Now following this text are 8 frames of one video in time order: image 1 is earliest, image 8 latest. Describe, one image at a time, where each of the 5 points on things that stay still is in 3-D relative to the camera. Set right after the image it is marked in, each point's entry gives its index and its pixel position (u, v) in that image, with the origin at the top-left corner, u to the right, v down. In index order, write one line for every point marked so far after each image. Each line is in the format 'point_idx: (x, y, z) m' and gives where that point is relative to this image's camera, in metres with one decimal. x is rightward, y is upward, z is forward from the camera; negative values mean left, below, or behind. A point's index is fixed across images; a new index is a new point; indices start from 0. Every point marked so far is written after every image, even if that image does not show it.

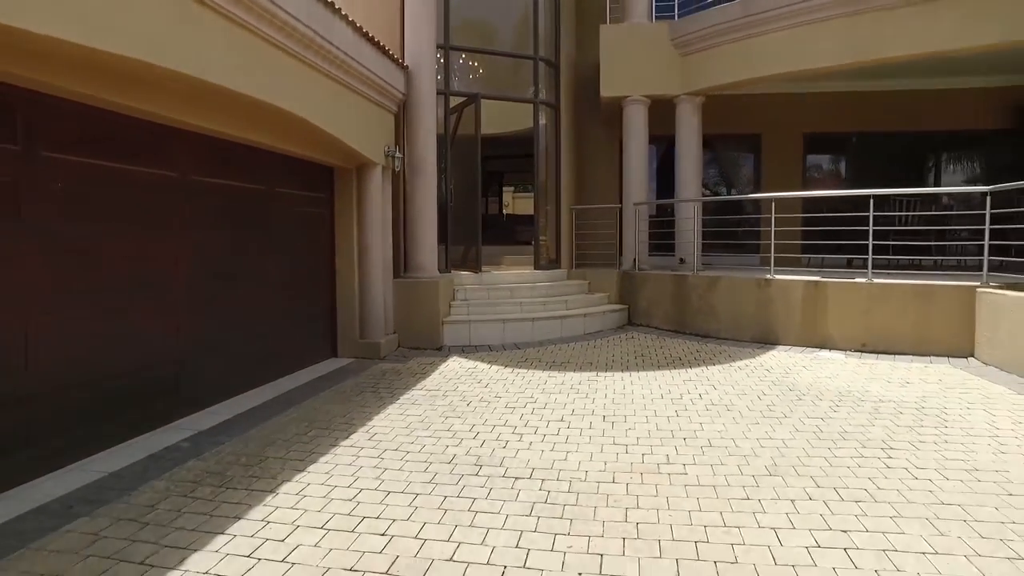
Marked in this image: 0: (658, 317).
0: (+2.3, -0.5, +11.2) m
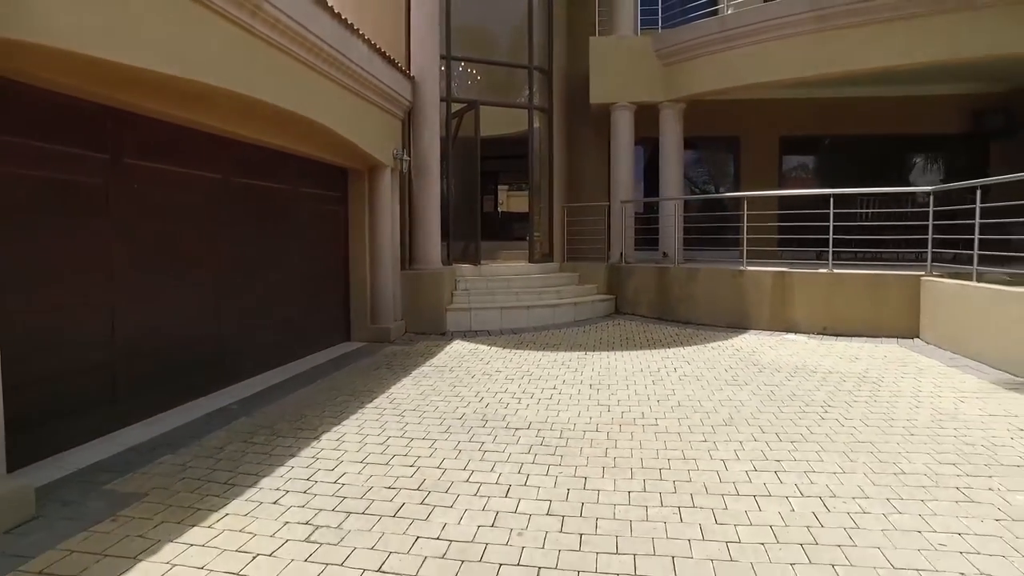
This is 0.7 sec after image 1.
0: (+2.3, -0.3, +12.2) m
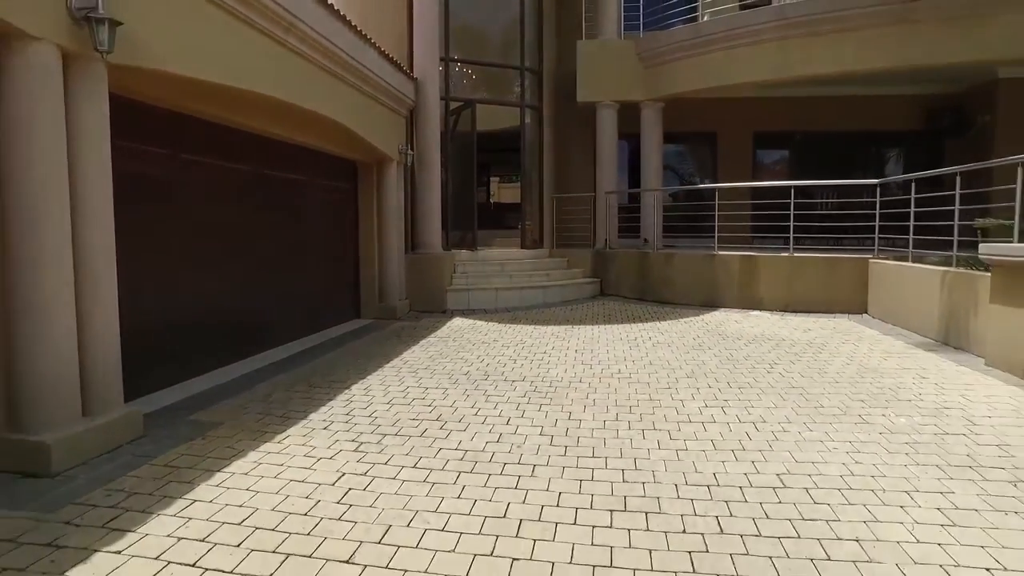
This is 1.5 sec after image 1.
0: (+2.2, 0.0, +13.4) m
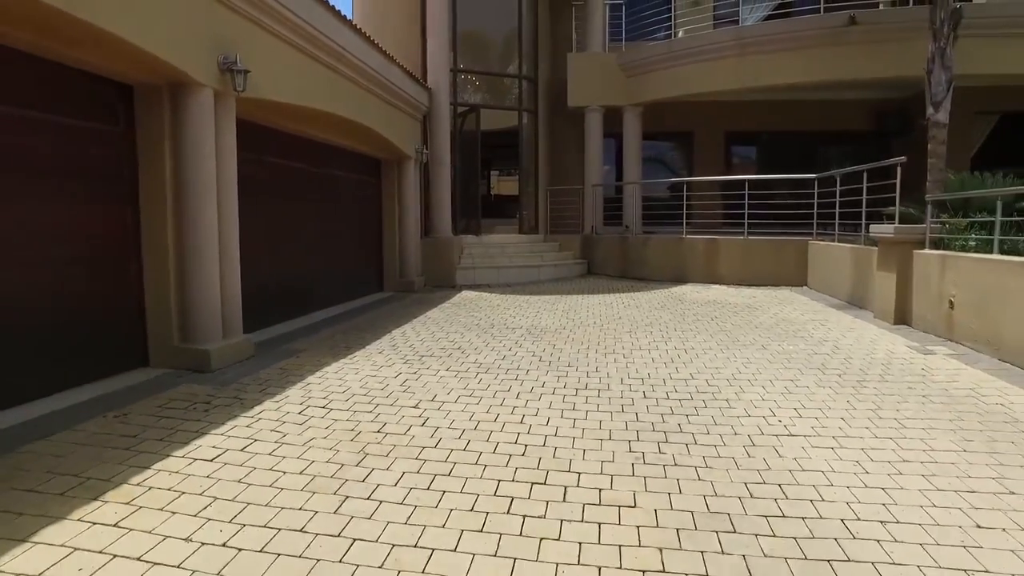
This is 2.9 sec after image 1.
0: (+2.1, +0.4, +15.5) m
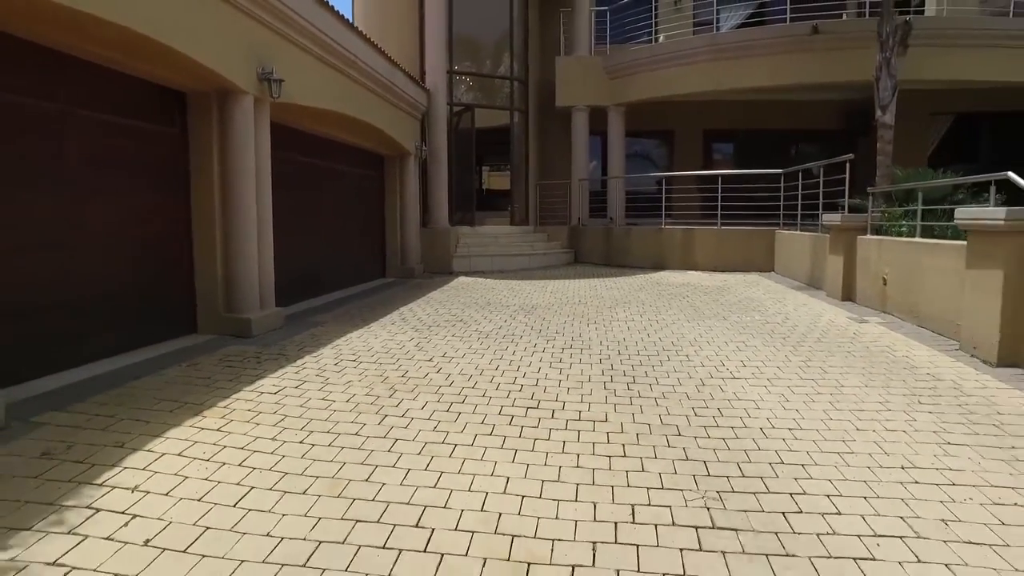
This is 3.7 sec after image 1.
0: (+2.0, +0.7, +16.6) m
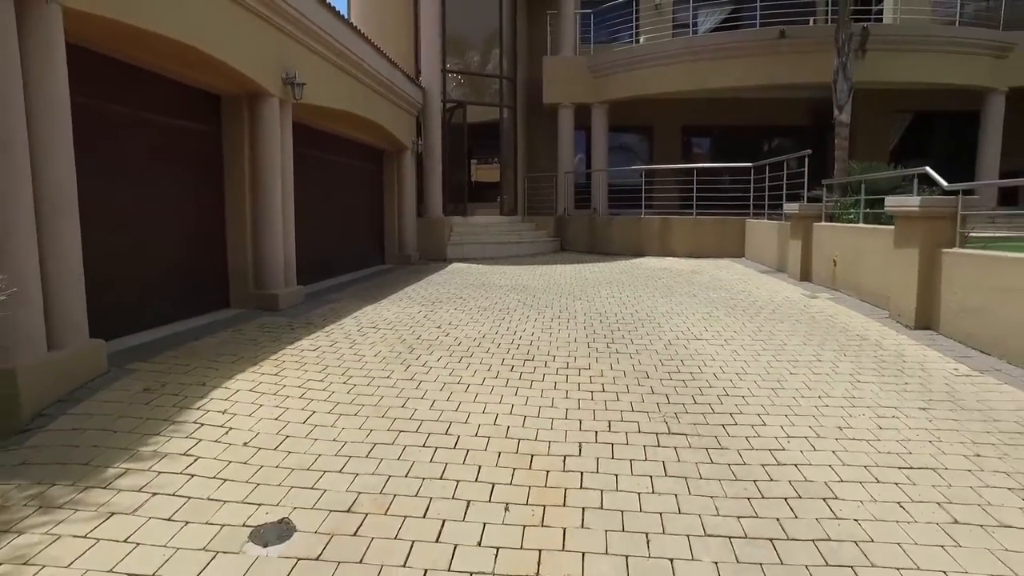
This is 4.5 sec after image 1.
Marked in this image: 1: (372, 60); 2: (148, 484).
0: (+1.7, +1.1, +17.7) m
1: (-2.4, +4.0, +12.2) m
2: (-1.8, -1.0, +3.5) m
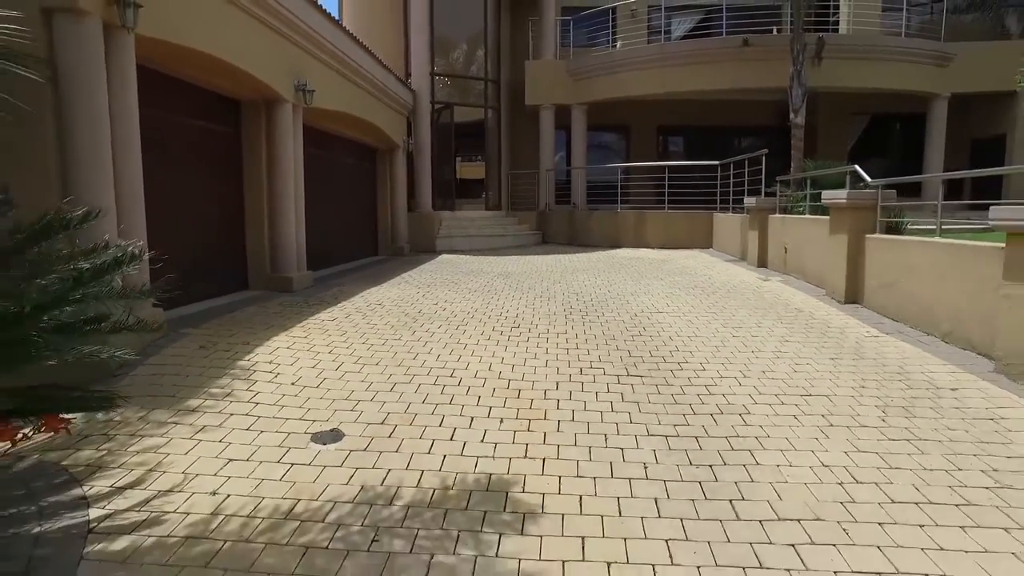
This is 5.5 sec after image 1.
0: (+1.3, +1.3, +18.8) m
1: (-2.7, +4.2, +13.2) m
2: (-1.9, -0.8, +4.5) m
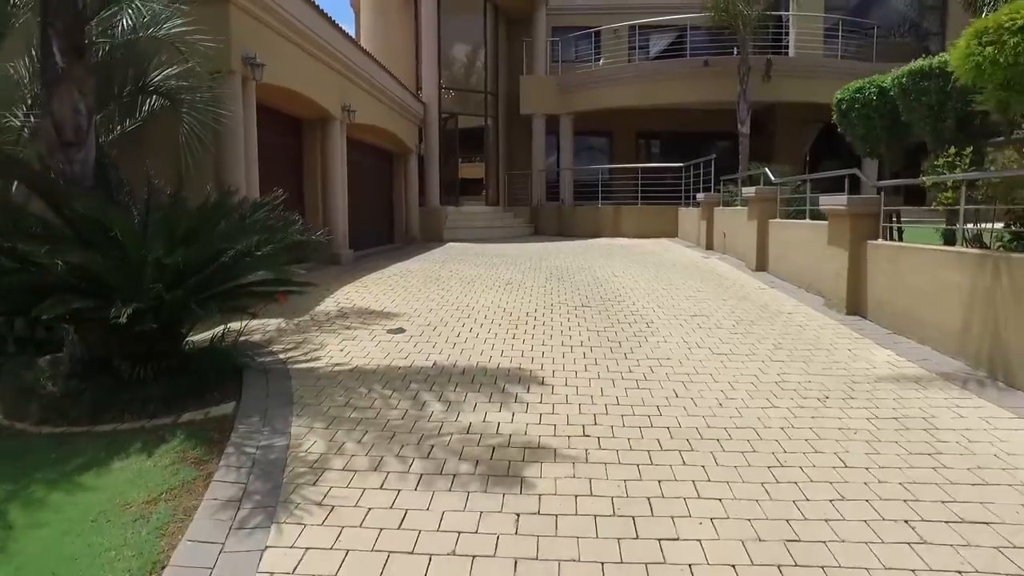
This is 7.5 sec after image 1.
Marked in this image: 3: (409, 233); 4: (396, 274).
0: (+1.2, +1.8, +21.5) m
1: (-2.8, +4.7, +15.9) m
2: (-1.9, -0.3, +7.2) m
3: (-2.9, +1.4, +19.0) m
4: (-1.8, +0.2, +10.6) m
